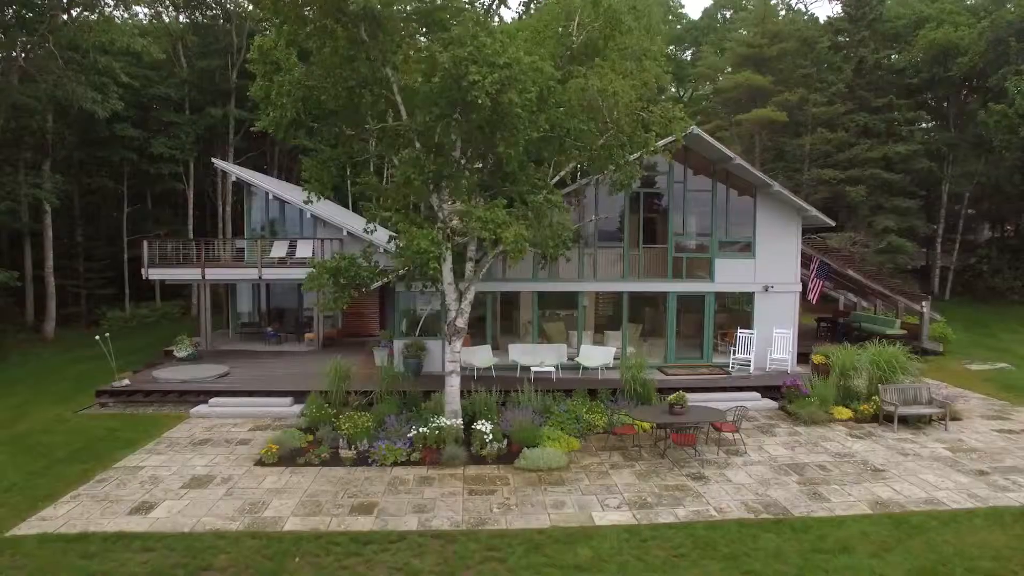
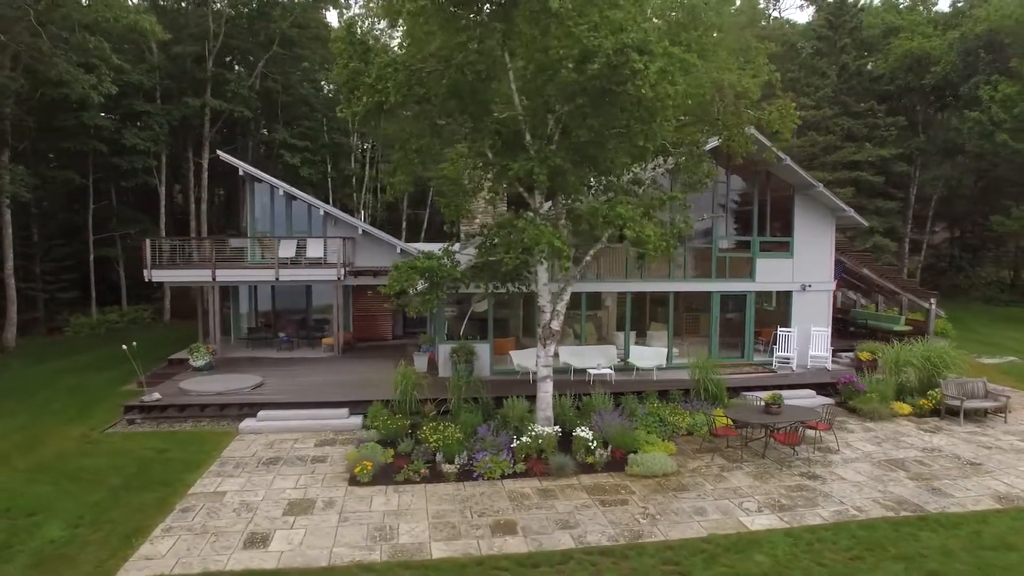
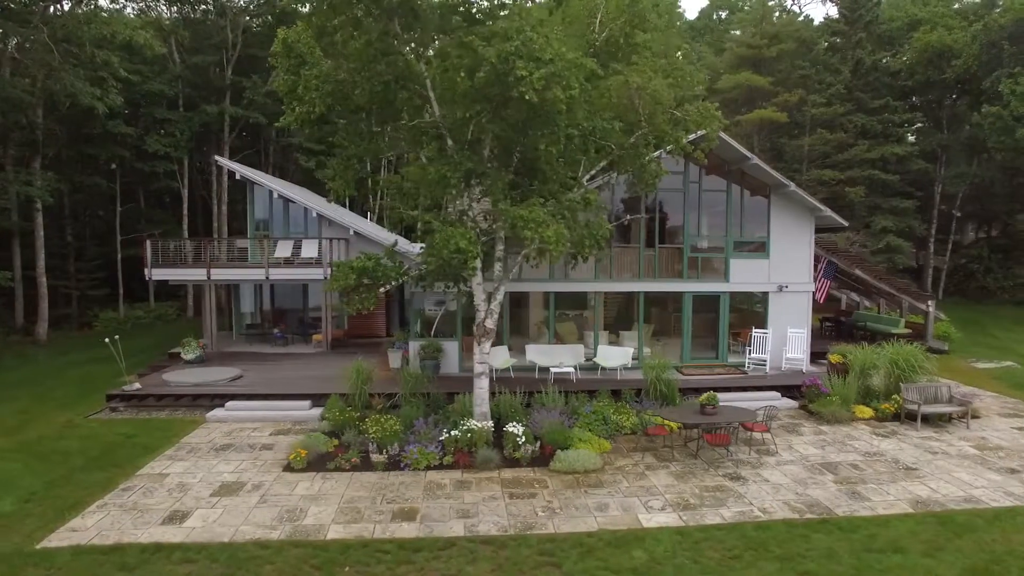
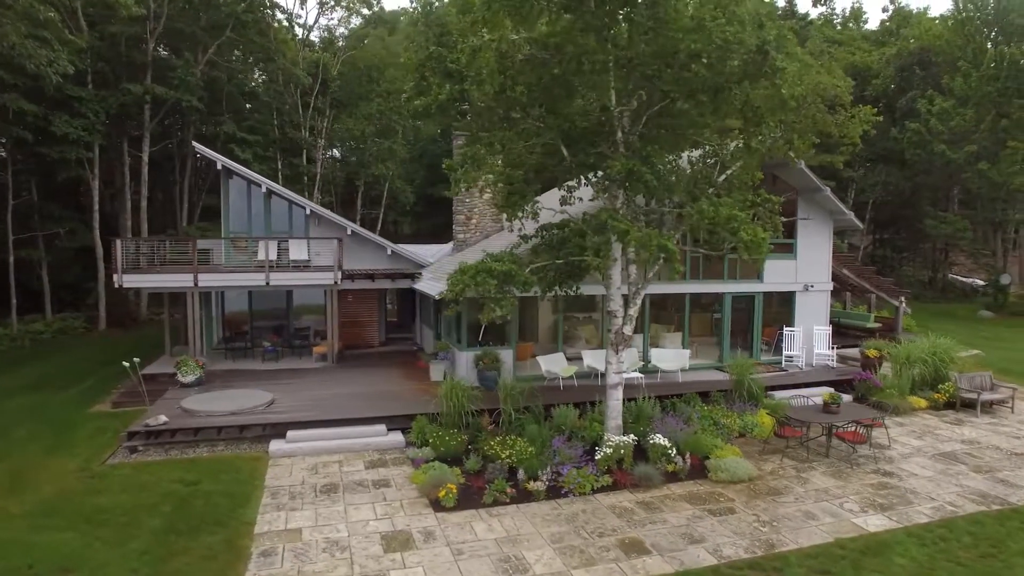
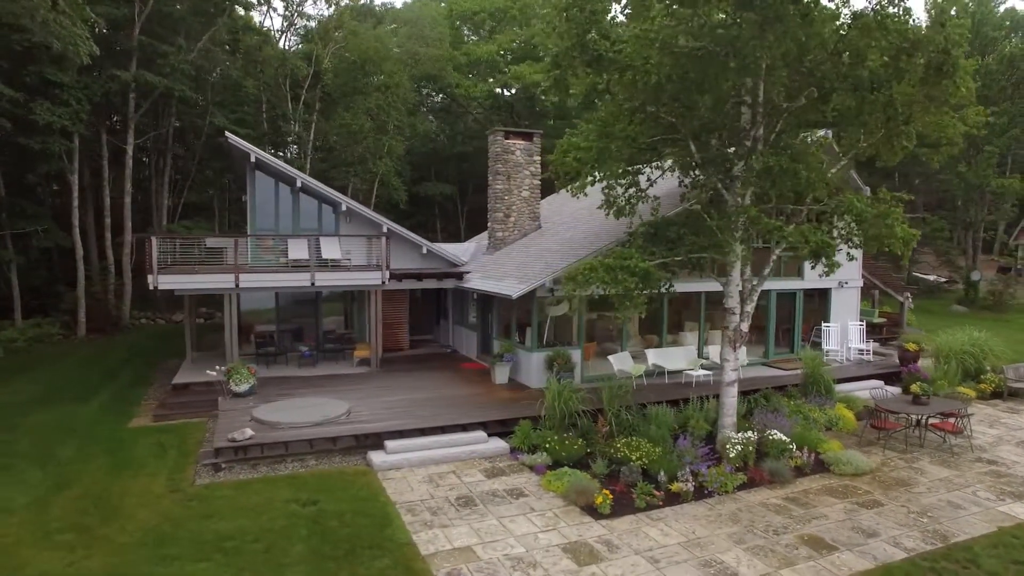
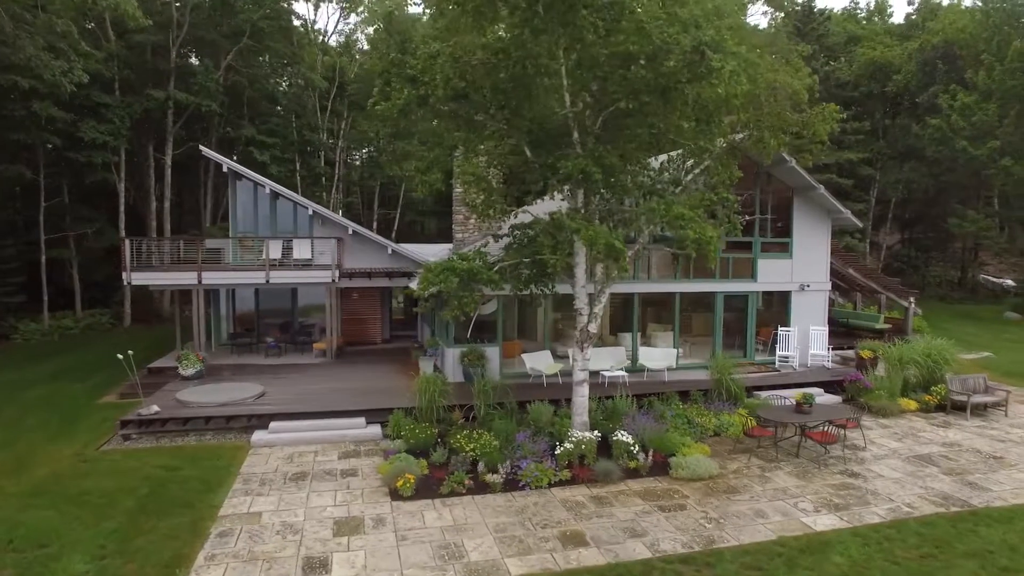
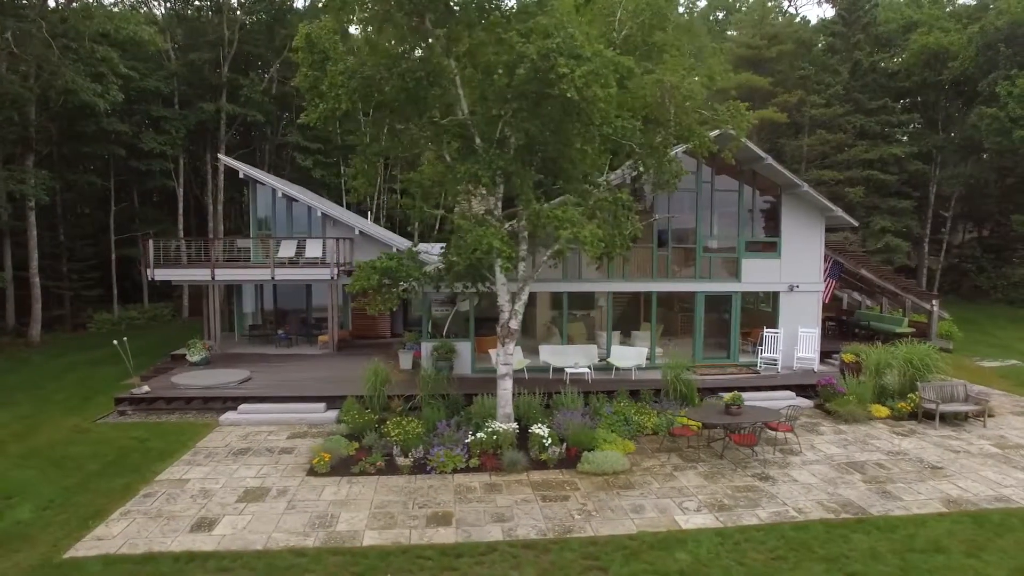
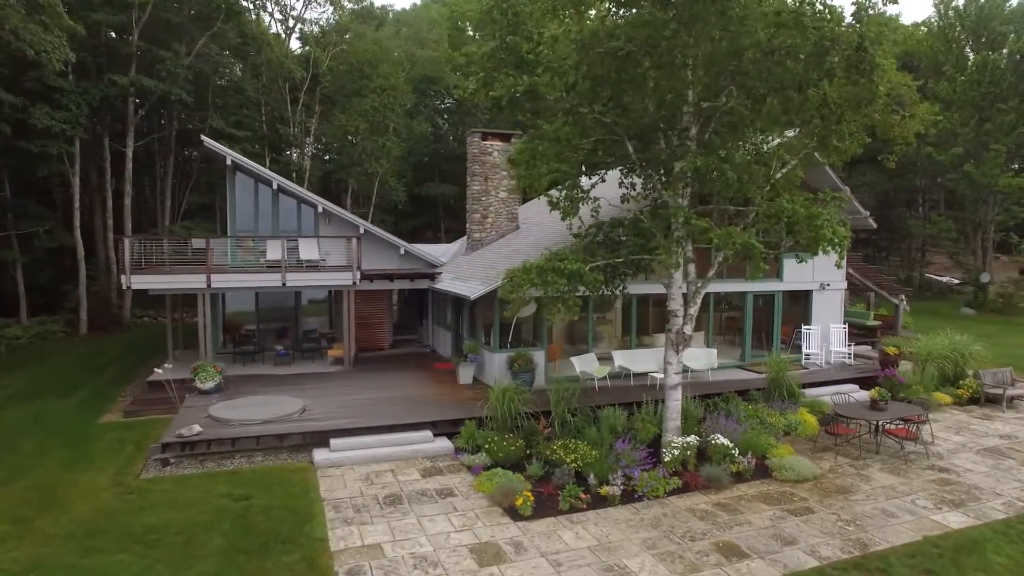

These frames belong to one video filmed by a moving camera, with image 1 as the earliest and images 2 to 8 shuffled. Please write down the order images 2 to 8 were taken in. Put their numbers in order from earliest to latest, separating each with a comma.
3, 7, 2, 6, 4, 8, 5
